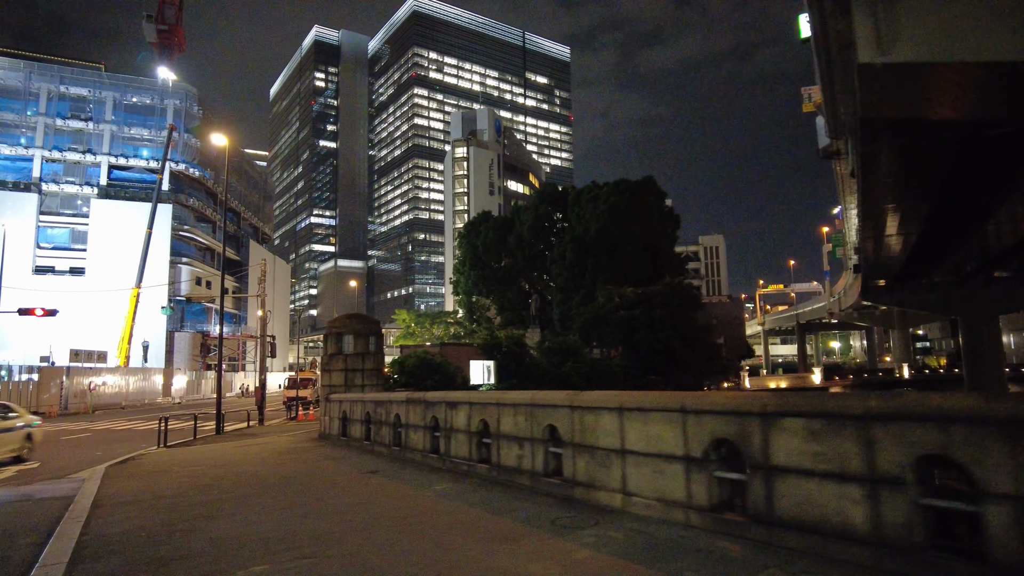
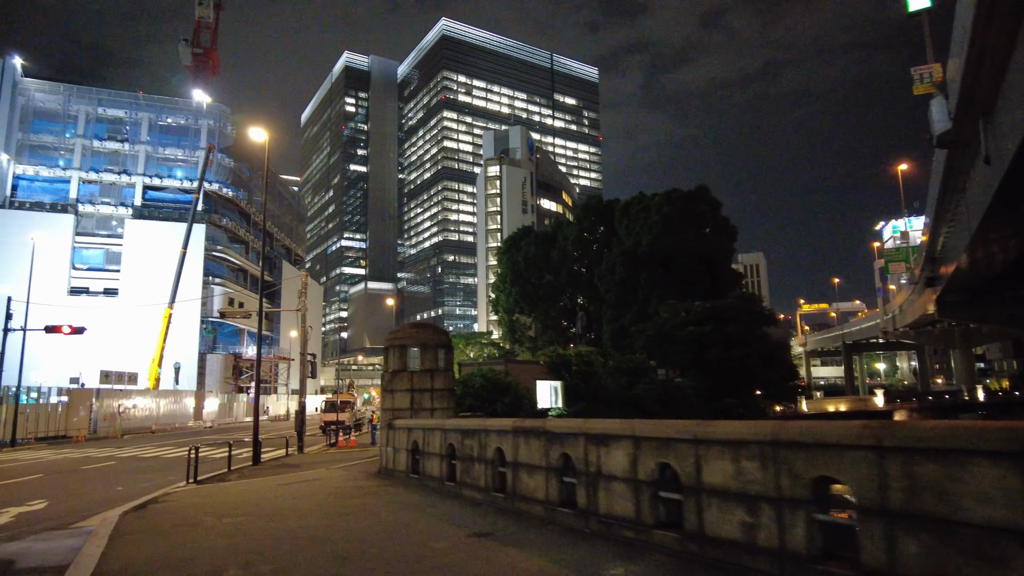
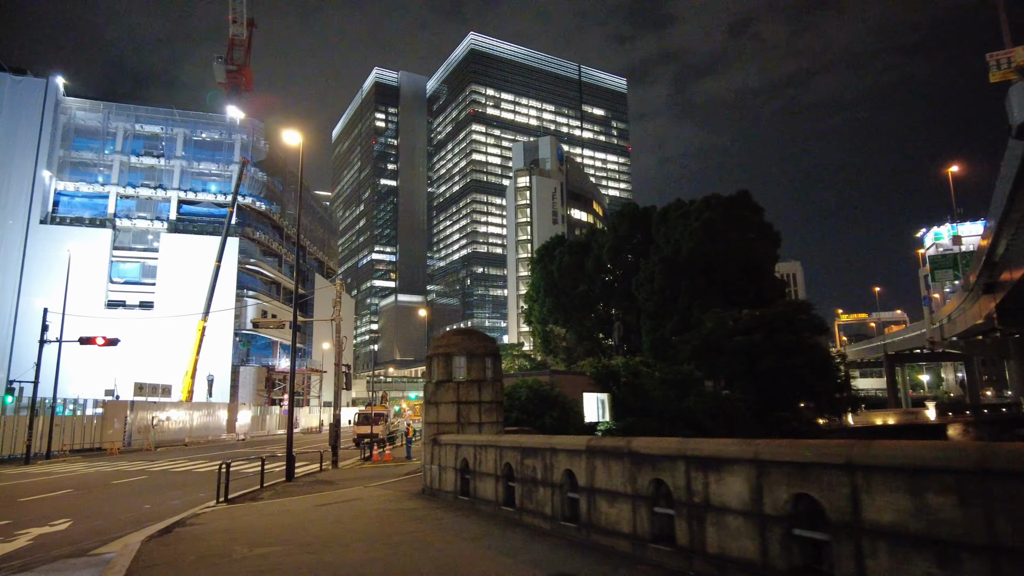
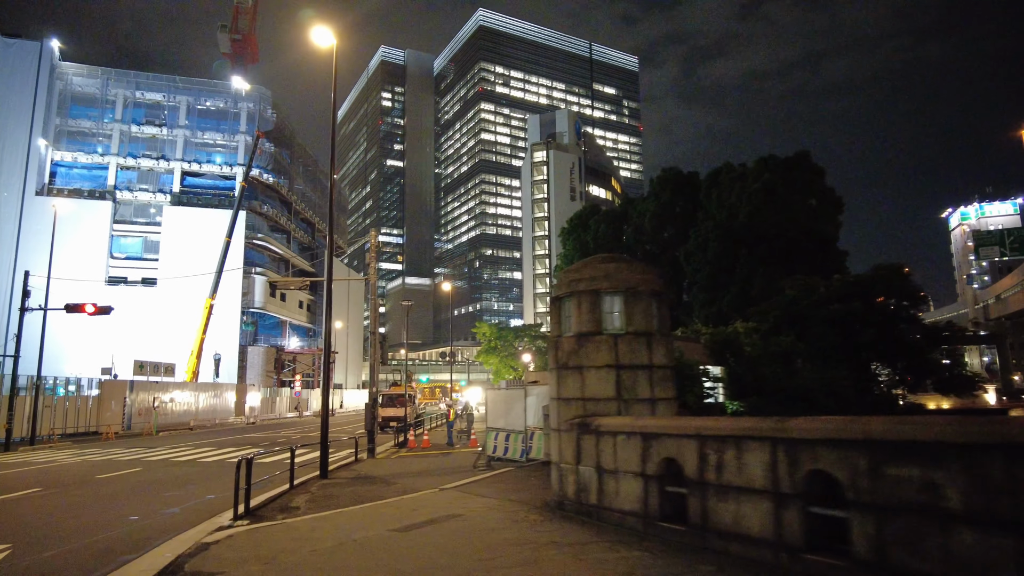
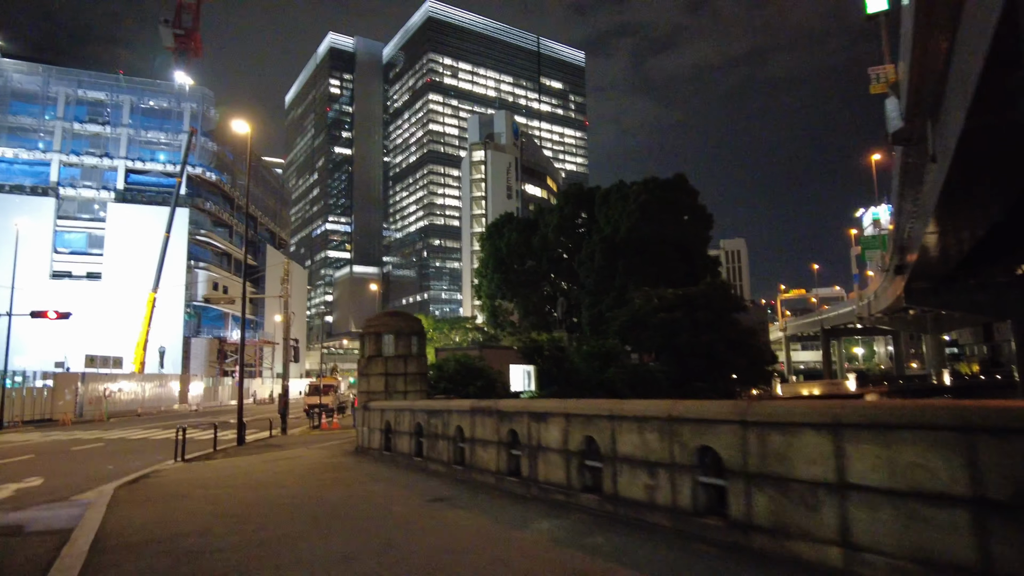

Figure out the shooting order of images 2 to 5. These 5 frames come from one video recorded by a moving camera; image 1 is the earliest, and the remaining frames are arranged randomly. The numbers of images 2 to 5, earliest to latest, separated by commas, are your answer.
5, 2, 3, 4
